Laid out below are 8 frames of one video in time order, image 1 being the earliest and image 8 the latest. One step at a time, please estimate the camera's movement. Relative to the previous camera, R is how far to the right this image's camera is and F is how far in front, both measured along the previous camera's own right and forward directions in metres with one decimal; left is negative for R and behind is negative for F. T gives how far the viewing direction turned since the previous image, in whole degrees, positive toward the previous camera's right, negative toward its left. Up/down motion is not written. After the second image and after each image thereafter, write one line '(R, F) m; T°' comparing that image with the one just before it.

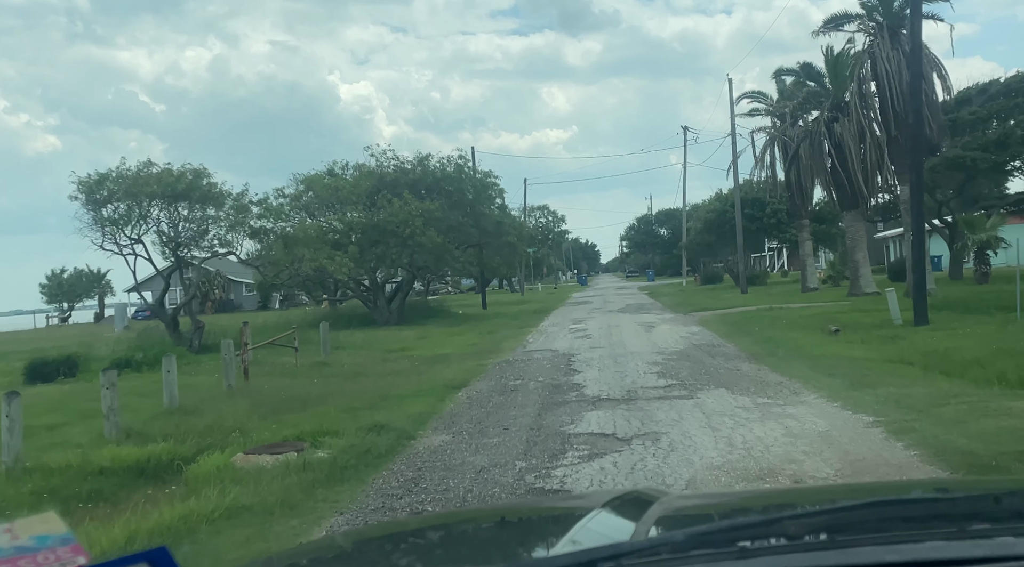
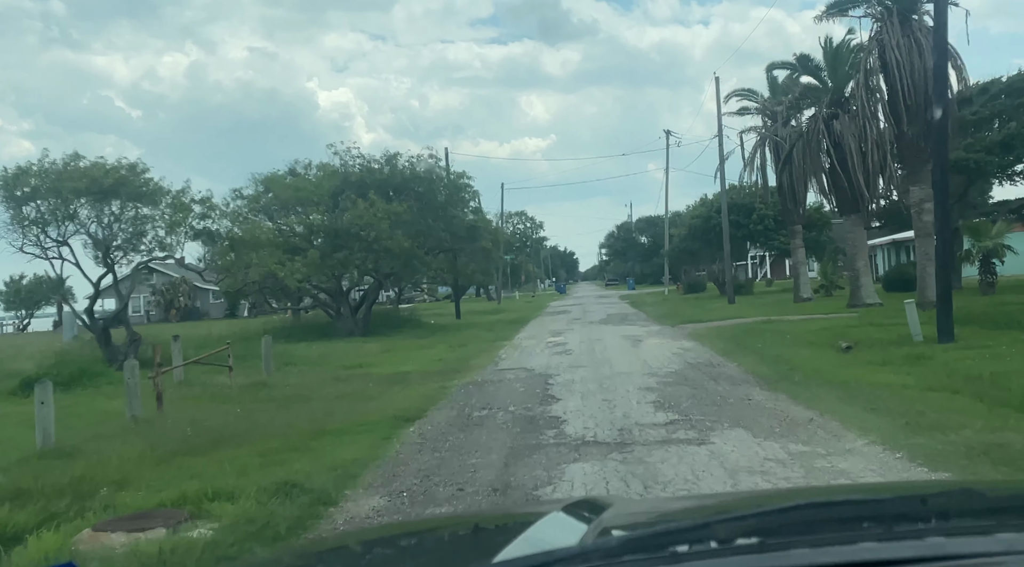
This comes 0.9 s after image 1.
(+0.2, +2.5) m; +2°
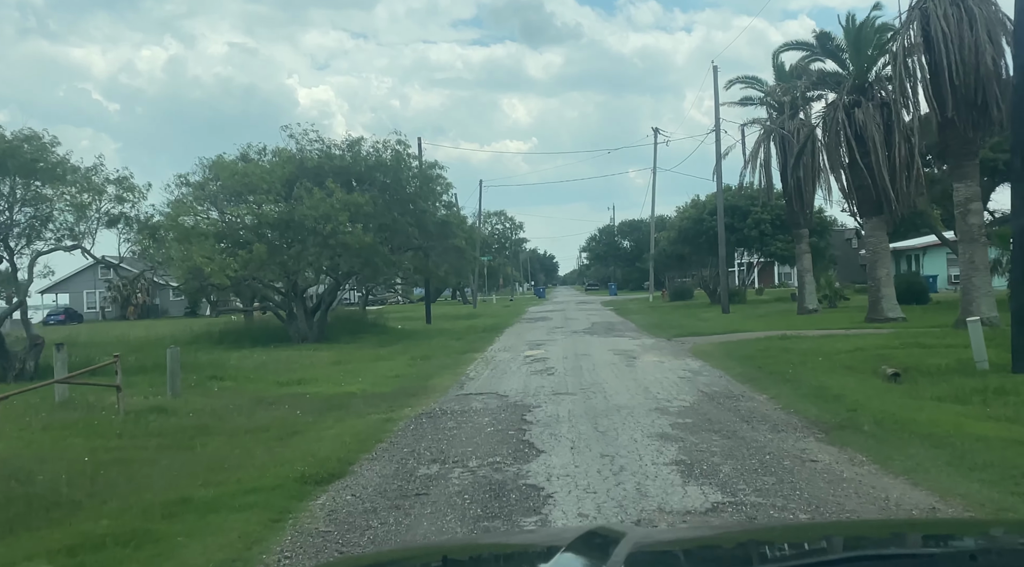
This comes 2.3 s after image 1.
(+0.1, +3.5) m; +2°
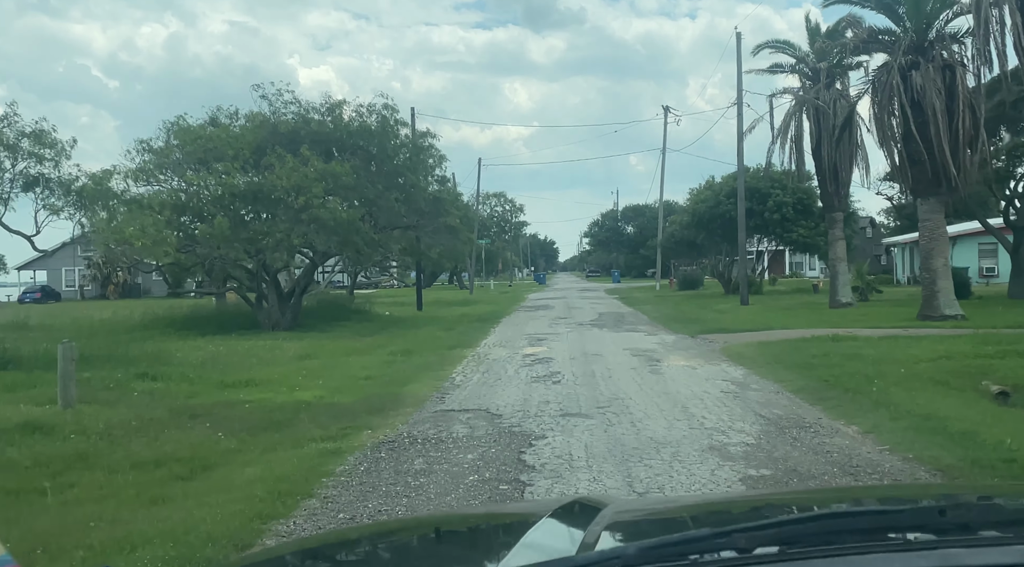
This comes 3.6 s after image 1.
(0.0, +3.3) m; 0°
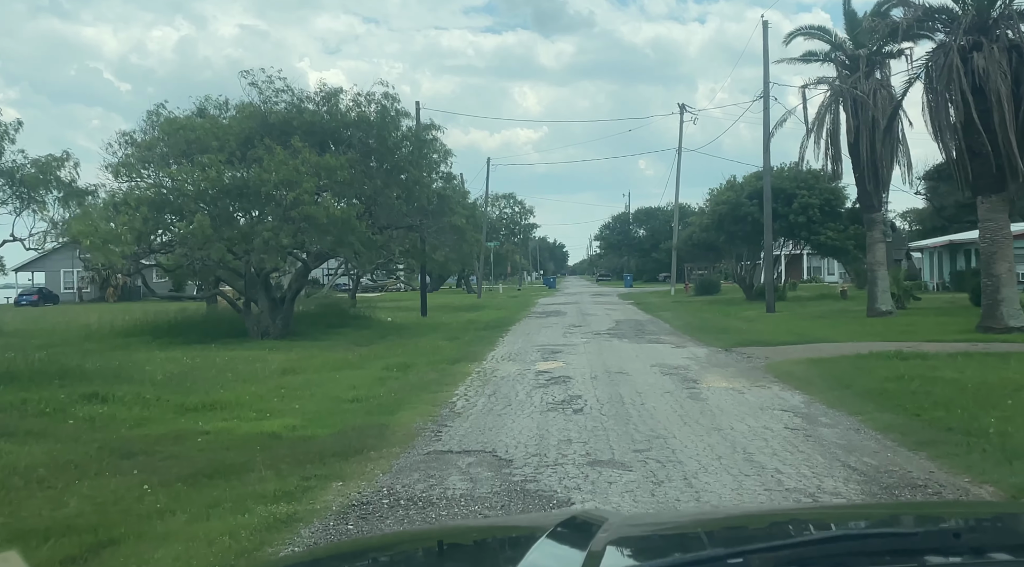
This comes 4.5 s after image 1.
(-0.1, +2.2) m; -1°
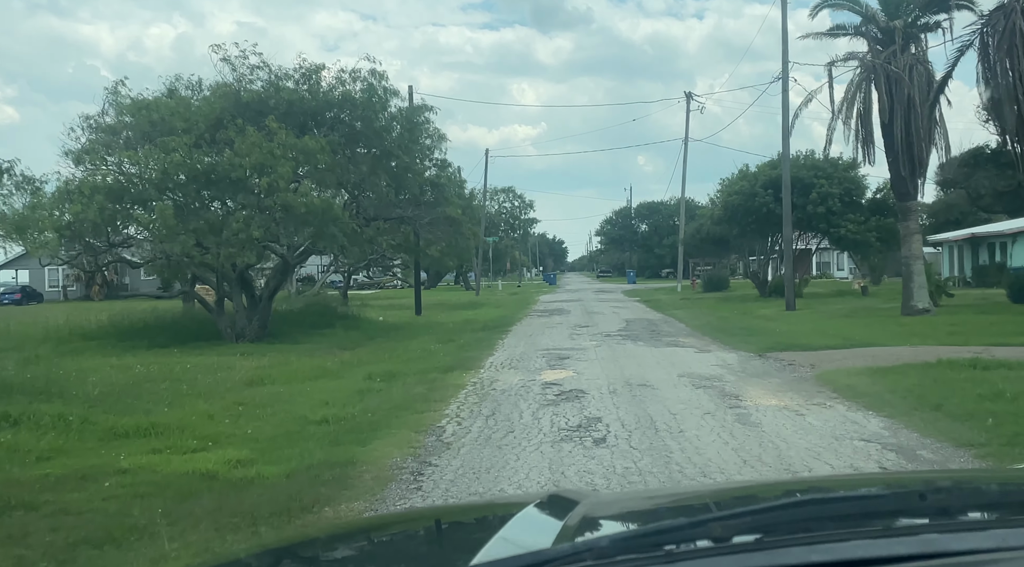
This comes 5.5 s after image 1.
(0.0, +2.3) m; 0°
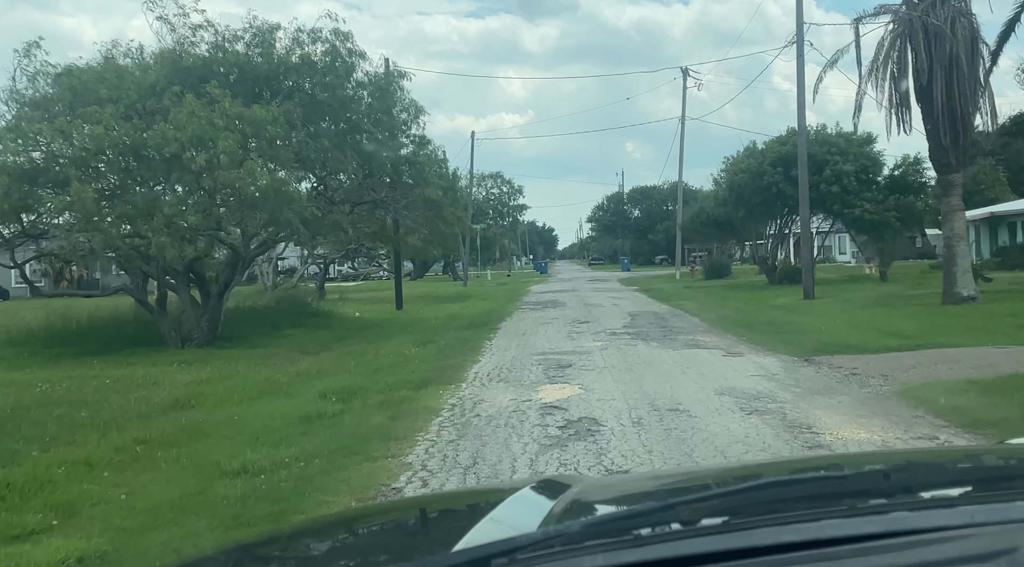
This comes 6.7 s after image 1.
(0.0, +2.9) m; +1°
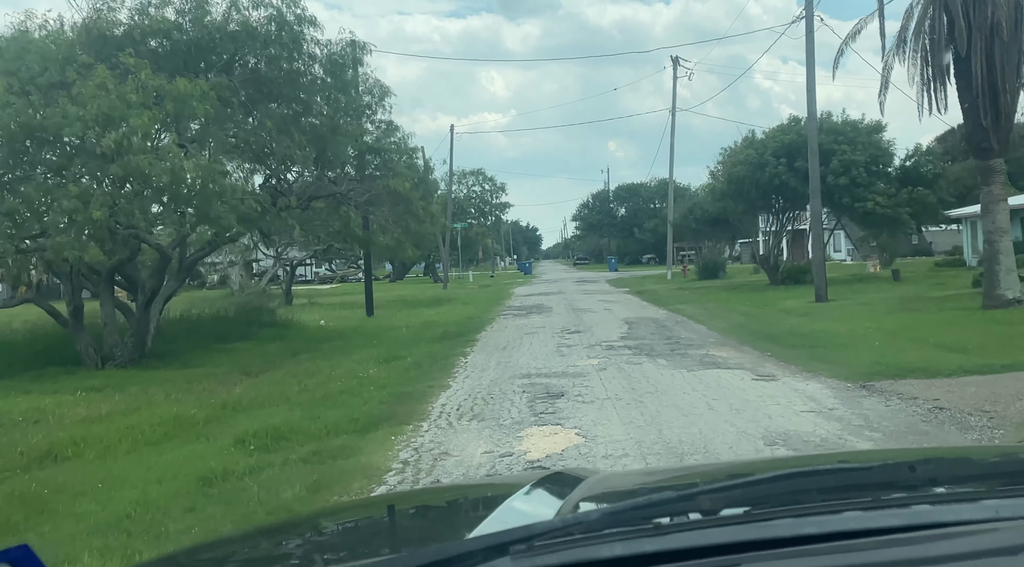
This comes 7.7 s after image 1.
(+0.1, +2.8) m; +1°
